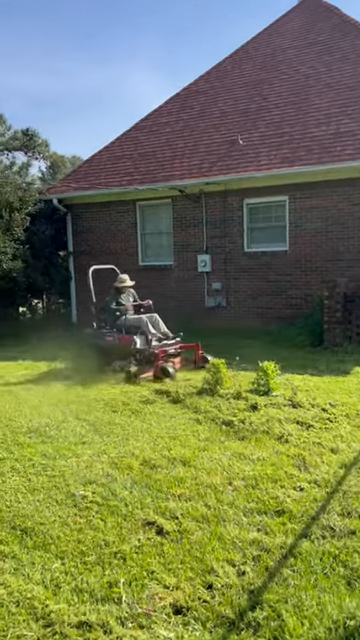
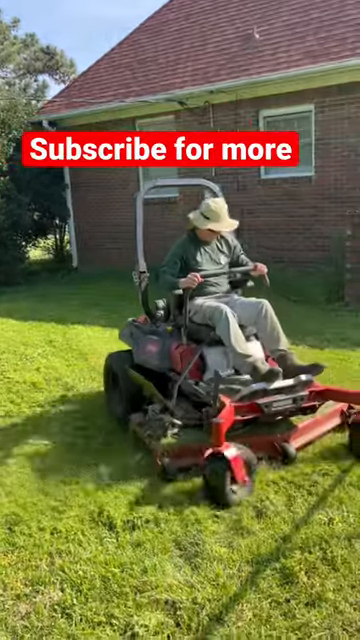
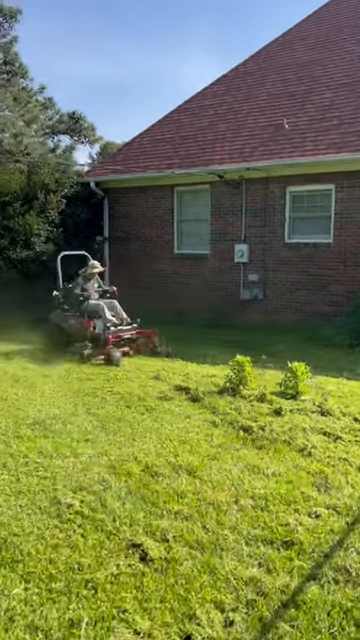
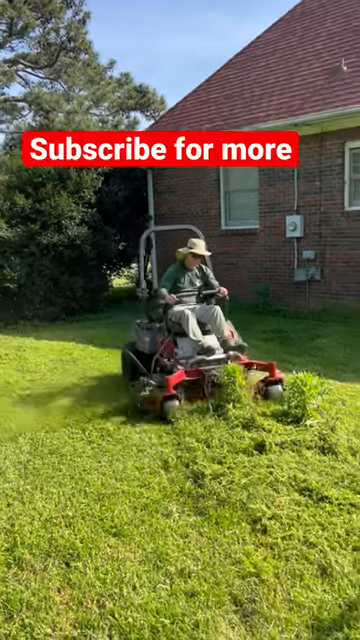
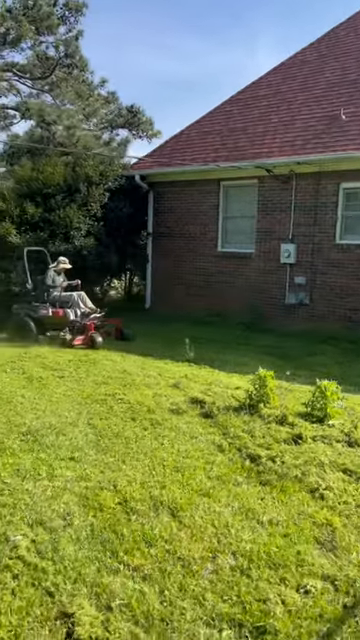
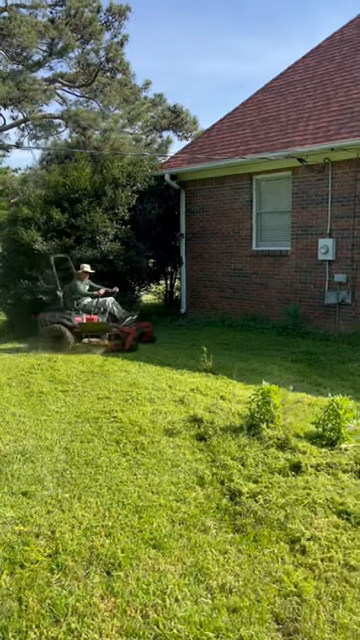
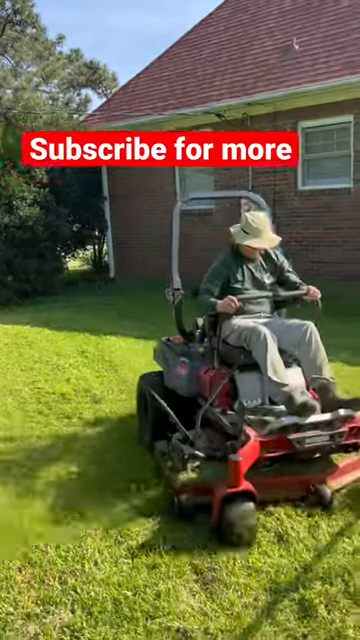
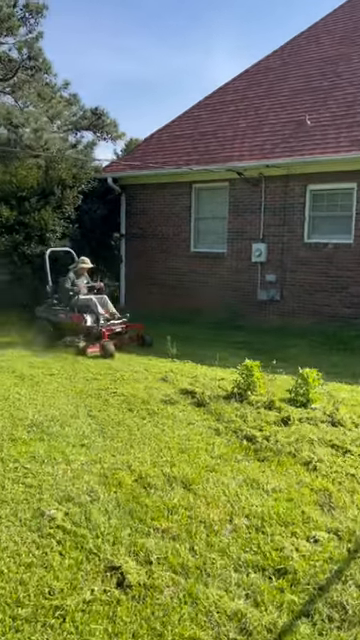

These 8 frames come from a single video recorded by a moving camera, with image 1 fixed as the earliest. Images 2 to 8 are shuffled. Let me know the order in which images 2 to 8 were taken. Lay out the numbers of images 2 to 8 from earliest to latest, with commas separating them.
3, 8, 5, 6, 4, 7, 2
